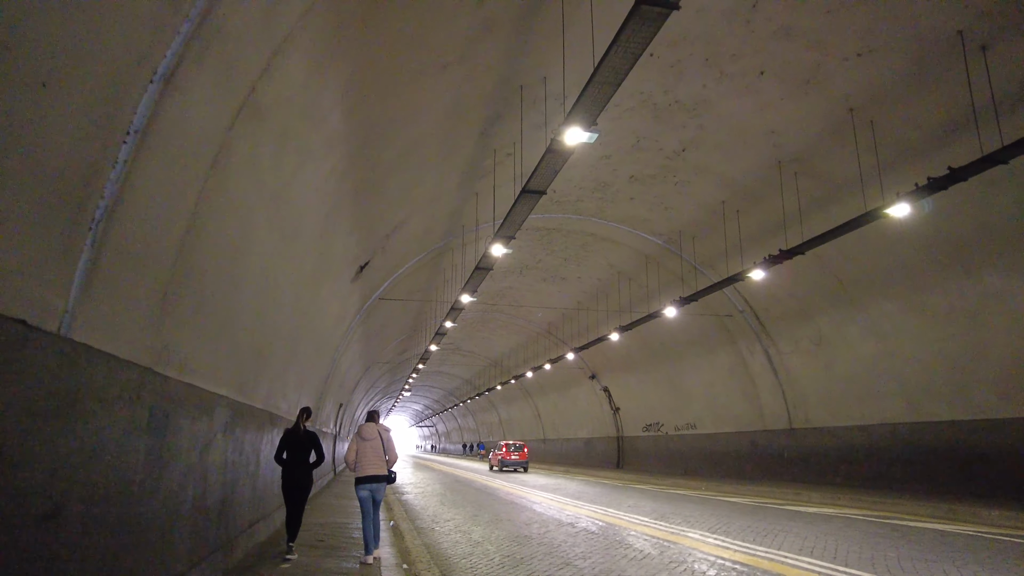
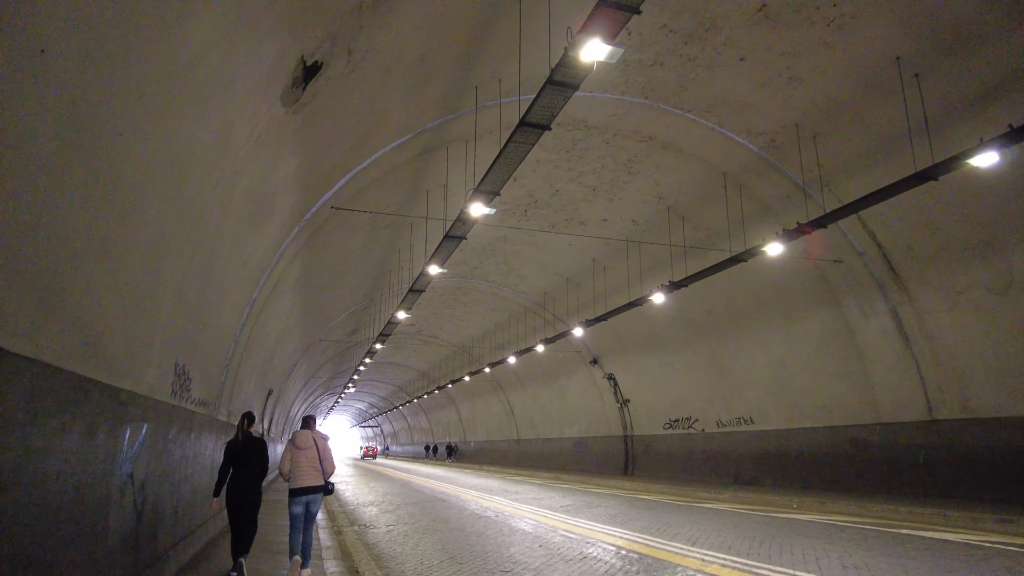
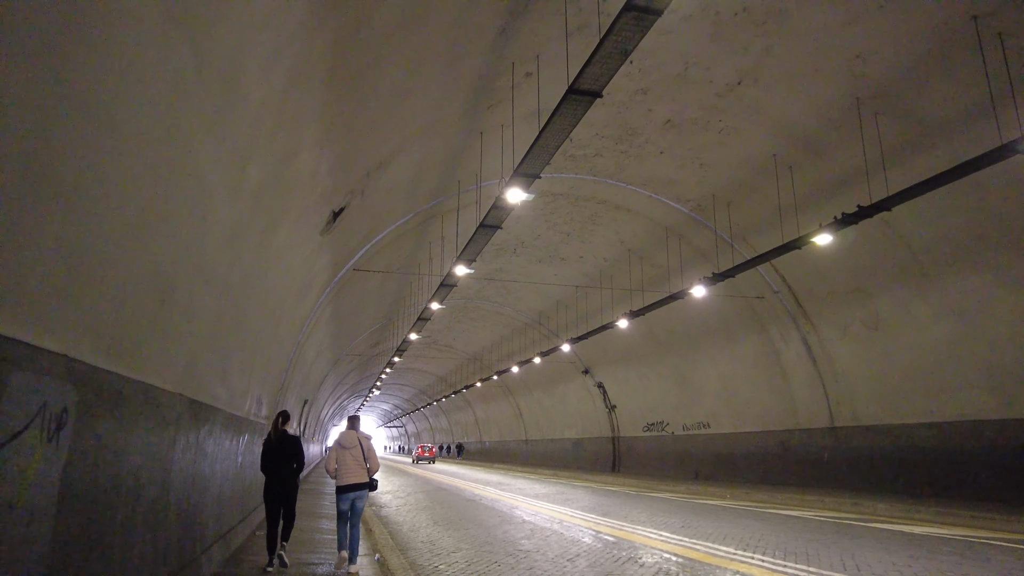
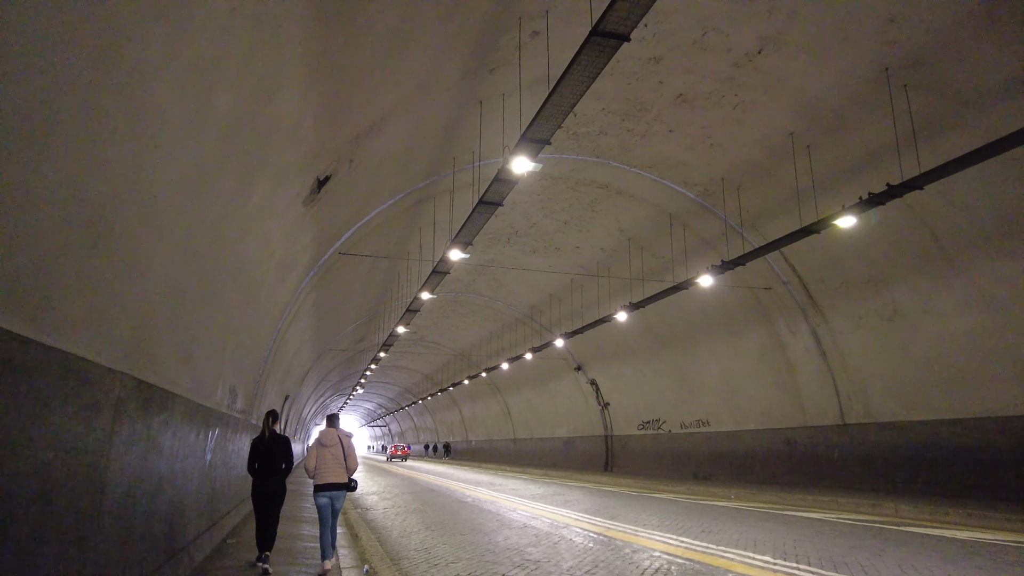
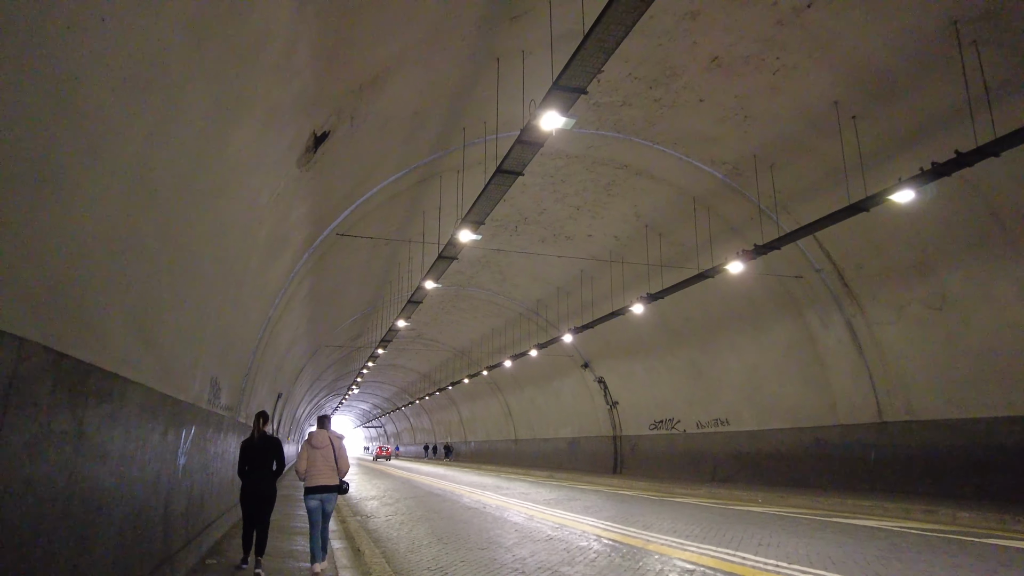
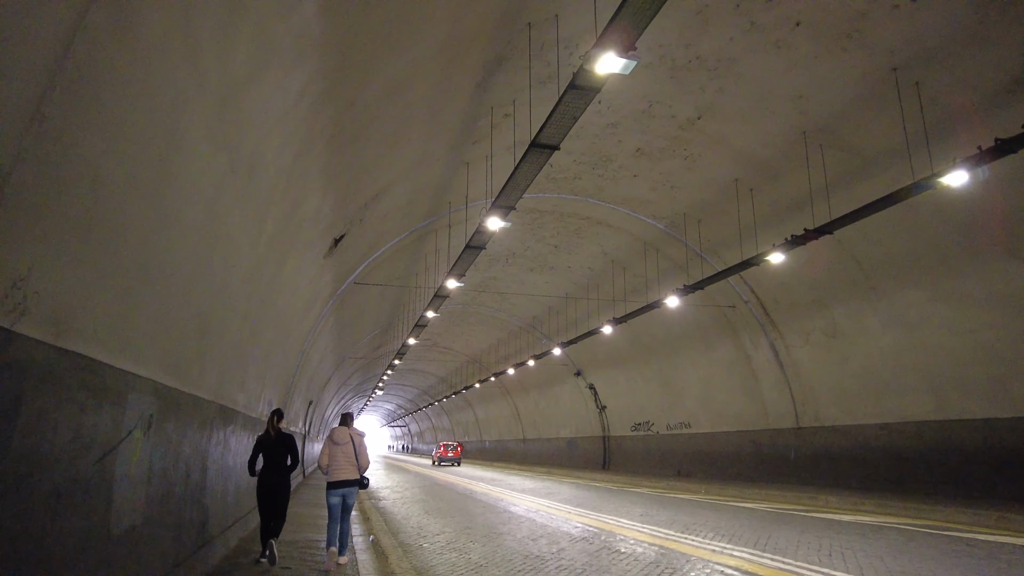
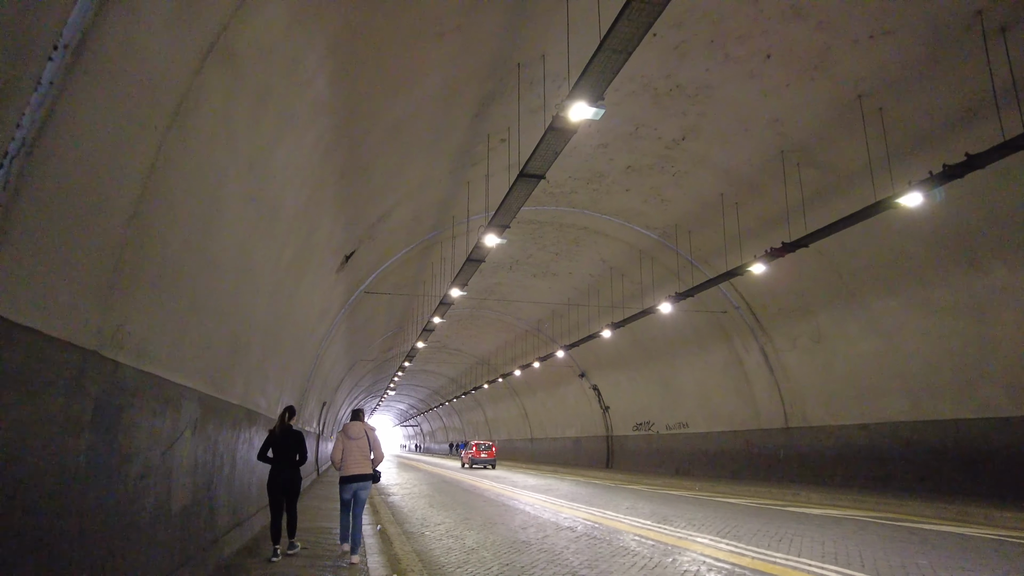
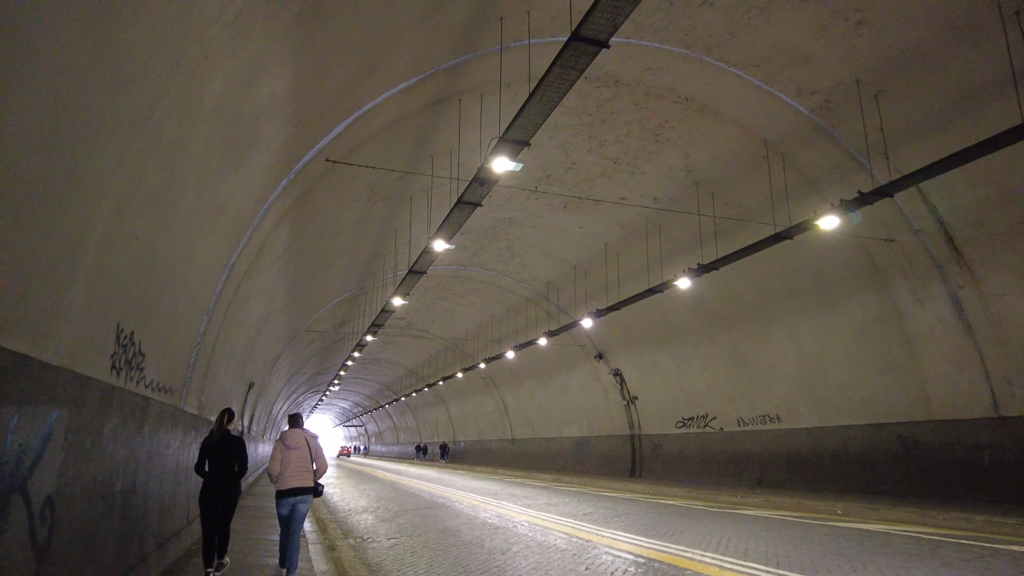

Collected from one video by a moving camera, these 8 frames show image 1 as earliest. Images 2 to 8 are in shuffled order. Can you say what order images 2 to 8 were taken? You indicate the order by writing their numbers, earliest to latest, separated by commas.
7, 6, 3, 4, 5, 2, 8
